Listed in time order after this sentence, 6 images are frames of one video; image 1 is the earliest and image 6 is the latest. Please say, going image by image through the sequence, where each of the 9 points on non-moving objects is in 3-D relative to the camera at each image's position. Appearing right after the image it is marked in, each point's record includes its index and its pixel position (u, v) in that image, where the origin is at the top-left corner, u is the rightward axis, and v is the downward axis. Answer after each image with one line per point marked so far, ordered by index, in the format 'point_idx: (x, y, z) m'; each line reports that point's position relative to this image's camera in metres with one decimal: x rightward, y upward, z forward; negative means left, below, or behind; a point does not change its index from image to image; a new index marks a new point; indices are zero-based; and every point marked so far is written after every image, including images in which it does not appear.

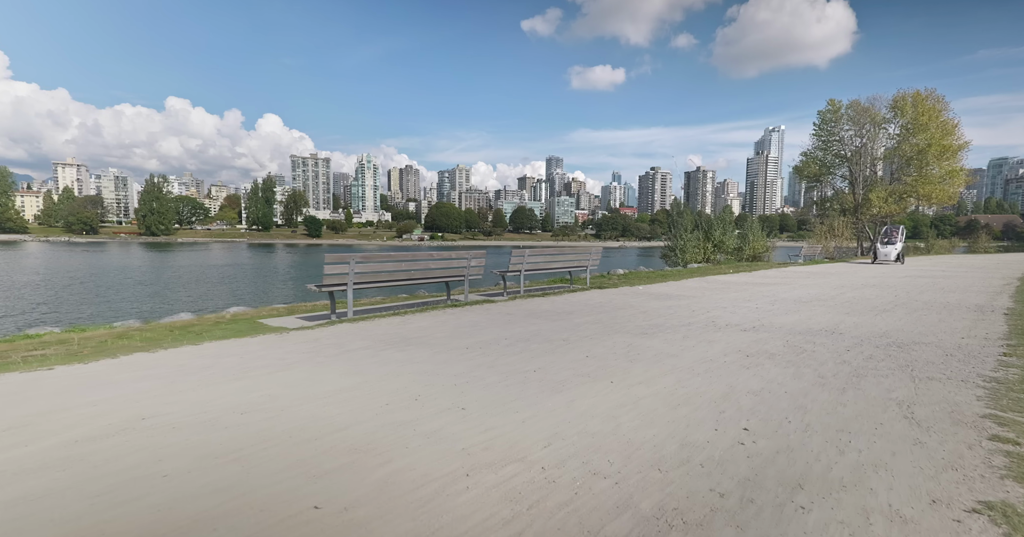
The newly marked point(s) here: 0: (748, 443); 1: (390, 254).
0: (+1.8, -1.3, +3.9) m
1: (-2.3, +0.2, +10.8) m
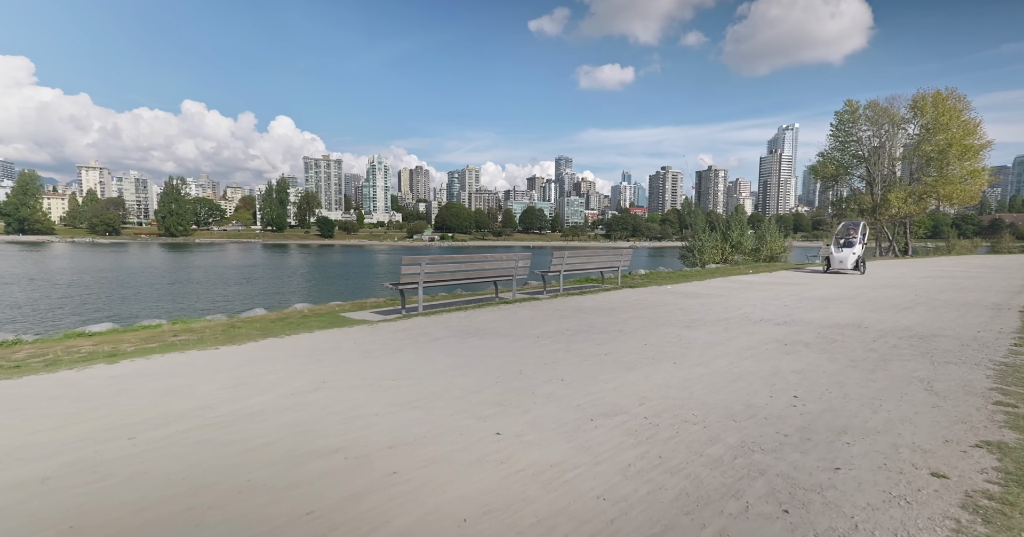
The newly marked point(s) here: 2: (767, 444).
0: (+2.7, -1.3, +4.9) m
1: (-1.2, +0.3, +11.9) m
2: (+1.9, -1.3, +3.9) m
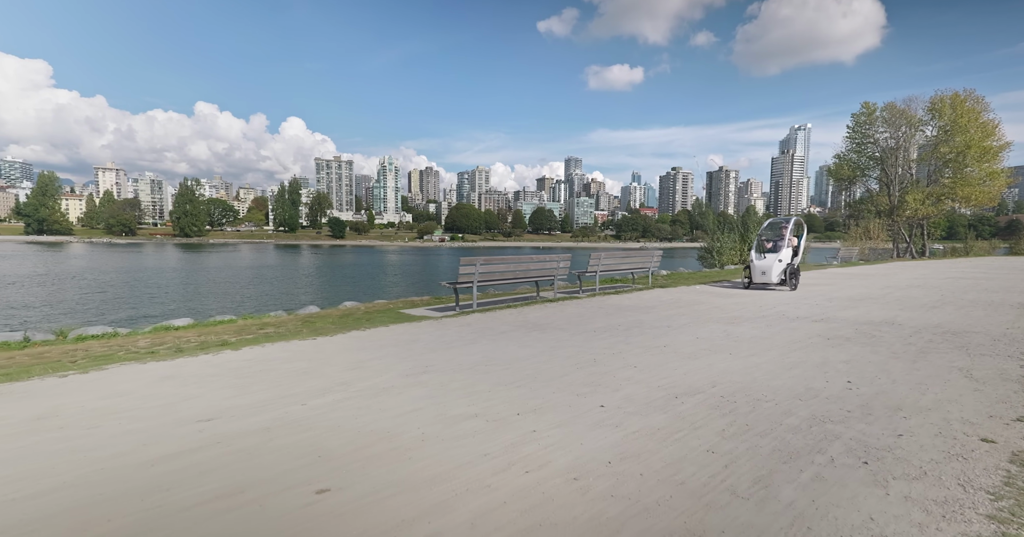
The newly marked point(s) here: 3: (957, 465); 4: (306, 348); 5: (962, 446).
0: (+3.6, -1.3, +5.6) m
1: (-0.1, +0.3, +12.6) m
2: (+2.8, -1.3, +4.5) m
3: (+3.0, -1.3, +3.6) m
4: (-2.7, -1.0, +6.9) m
5: (+3.4, -1.3, +3.9) m
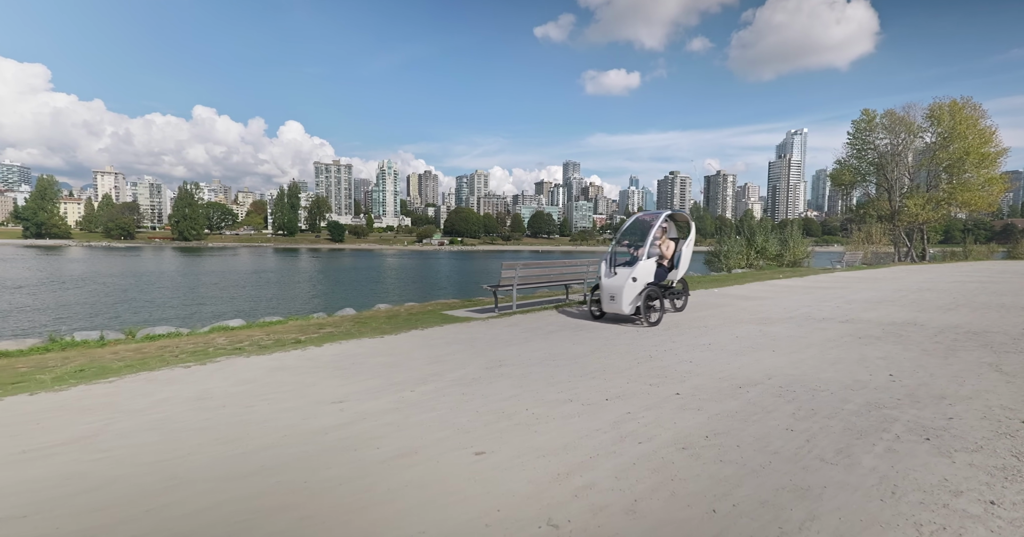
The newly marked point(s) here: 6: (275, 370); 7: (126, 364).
0: (+4.5, -1.3, +6.1) m
1: (+0.8, +0.2, +13.1) m
2: (+3.6, -1.3, +5.1) m
3: (+3.9, -1.3, +4.1) m
4: (-1.9, -1.1, +7.4) m
5: (+4.2, -1.3, +4.4) m
6: (-2.5, -1.1, +5.6) m
7: (-4.4, -1.1, +6.0) m
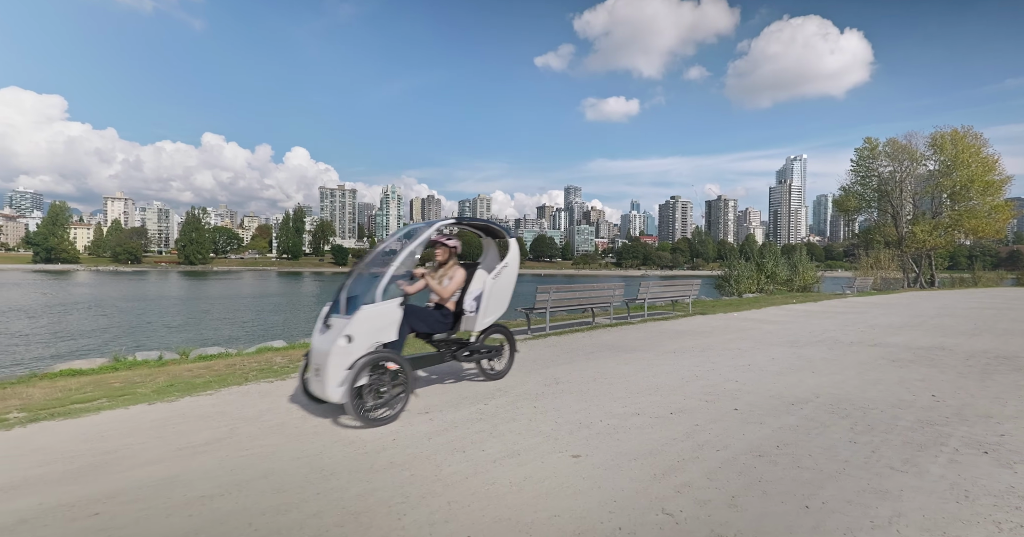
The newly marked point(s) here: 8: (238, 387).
0: (+5.2, -1.6, +6.3) m
1: (+1.6, -0.4, +13.5) m
2: (+4.3, -1.5, +5.3) m
3: (+4.5, -1.5, +4.4) m
4: (-1.1, -1.4, +7.8) m
5: (+4.9, -1.5, +4.7) m
6: (-1.8, -1.3, +6.0) m
7: (-3.7, -1.4, +6.4) m
8: (-3.0, -1.3, +5.7) m
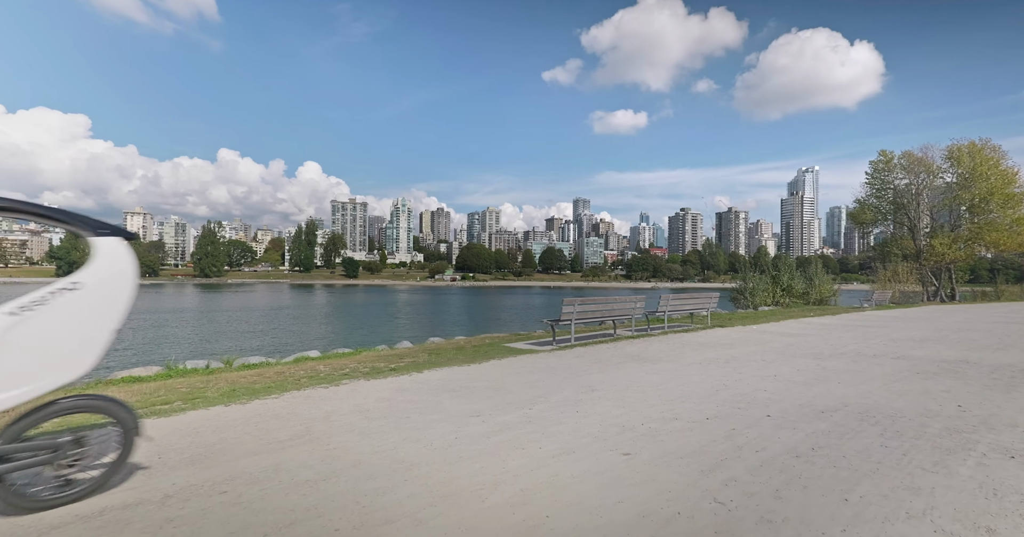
0: (+5.6, -1.7, +6.5) m
1: (+2.2, -0.8, +13.8) m
2: (+4.8, -1.7, +5.5) m
3: (+5.0, -1.6, +4.6) m
4: (-0.6, -1.6, +8.1) m
5: (+5.3, -1.7, +4.9) m
6: (-1.3, -1.5, +6.3) m
7: (-3.2, -1.5, +6.8) m
8: (-2.5, -1.4, +6.1) m
